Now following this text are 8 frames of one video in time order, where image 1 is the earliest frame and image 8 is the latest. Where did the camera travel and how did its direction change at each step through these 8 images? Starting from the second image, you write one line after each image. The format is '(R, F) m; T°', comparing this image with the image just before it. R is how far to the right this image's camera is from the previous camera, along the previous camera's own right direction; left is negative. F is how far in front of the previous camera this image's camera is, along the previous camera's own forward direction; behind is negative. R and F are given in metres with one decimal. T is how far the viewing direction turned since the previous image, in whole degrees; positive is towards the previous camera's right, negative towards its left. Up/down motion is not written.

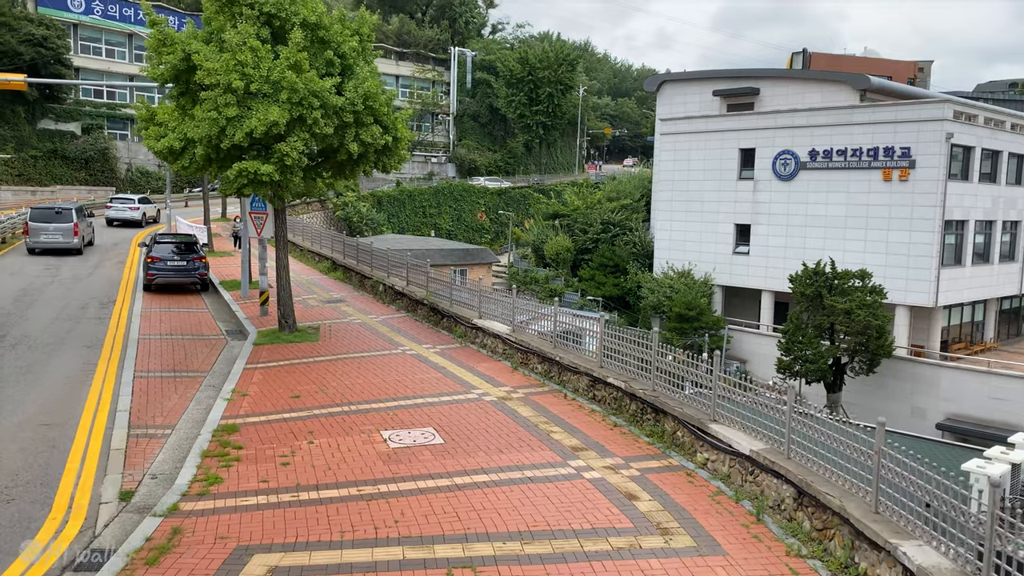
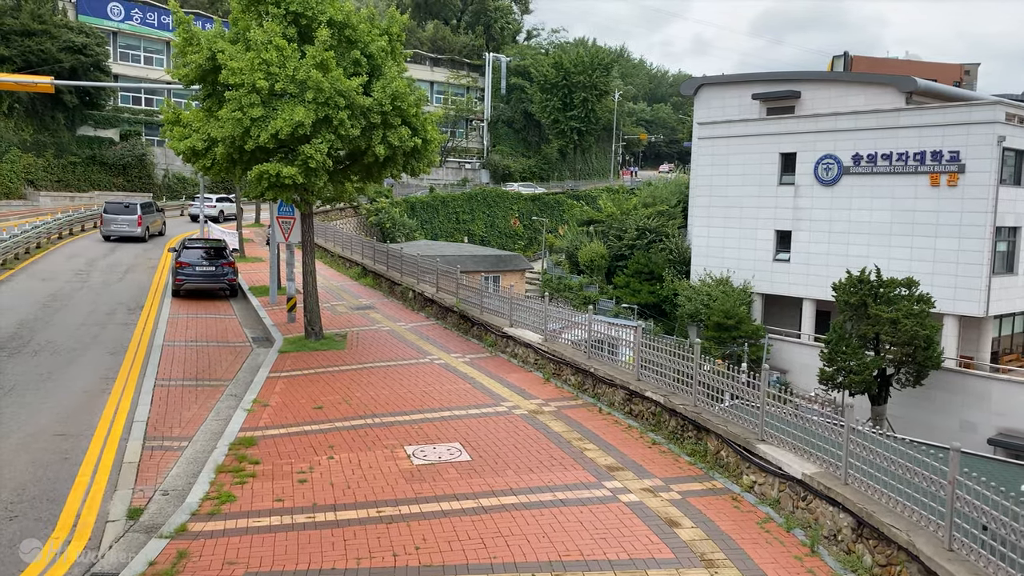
(0.0, +0.6) m; -2°
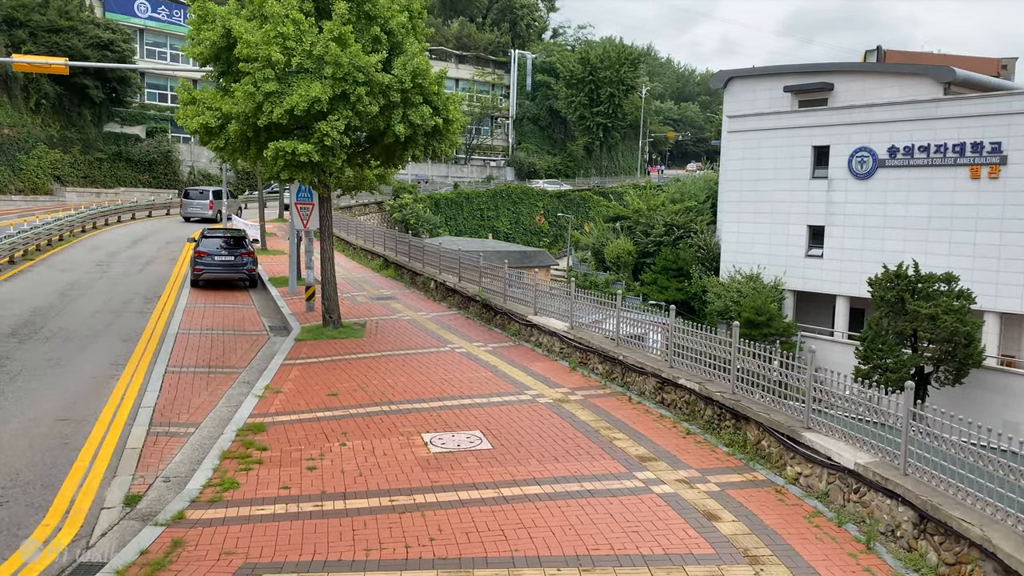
(0.0, +0.6) m; -2°
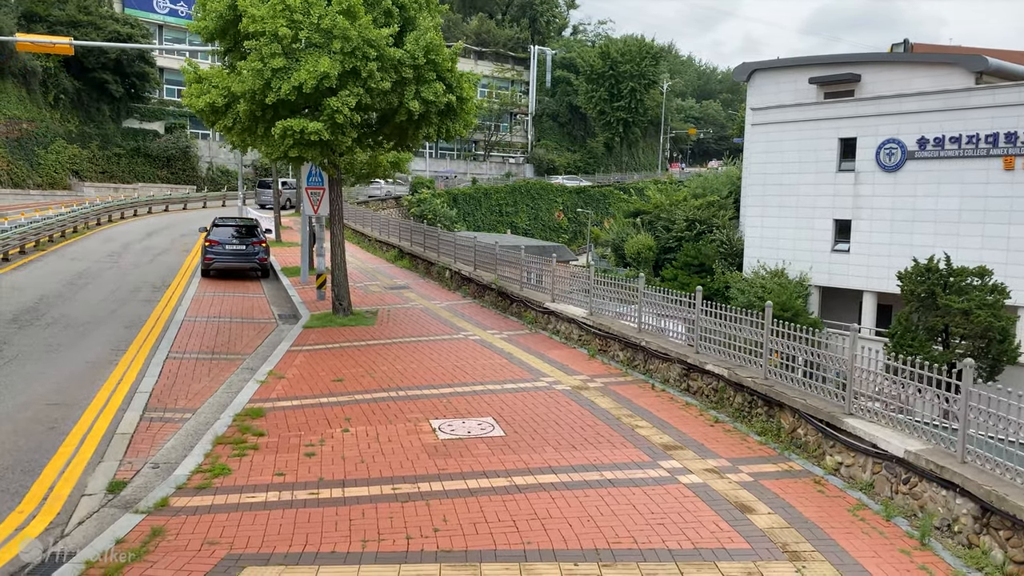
(0.0, +0.6) m; -1°
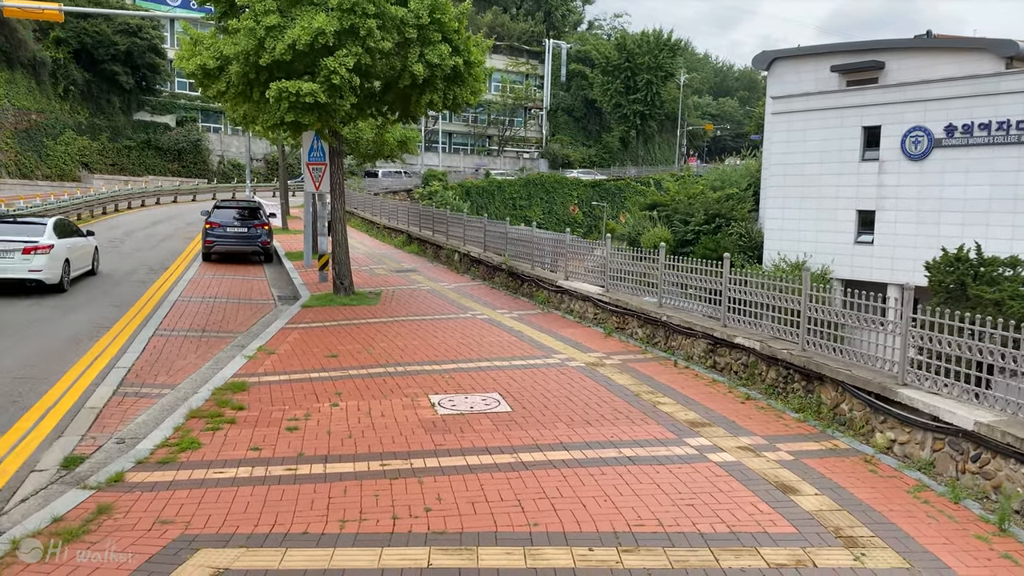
(+0.1, +0.9) m; -1°
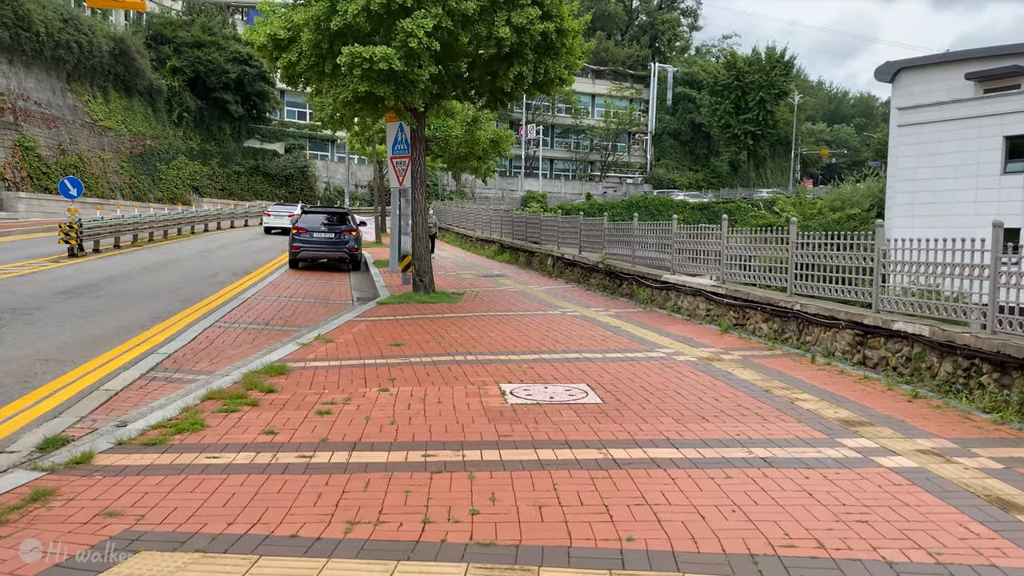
(+0.1, +1.5) m; -7°
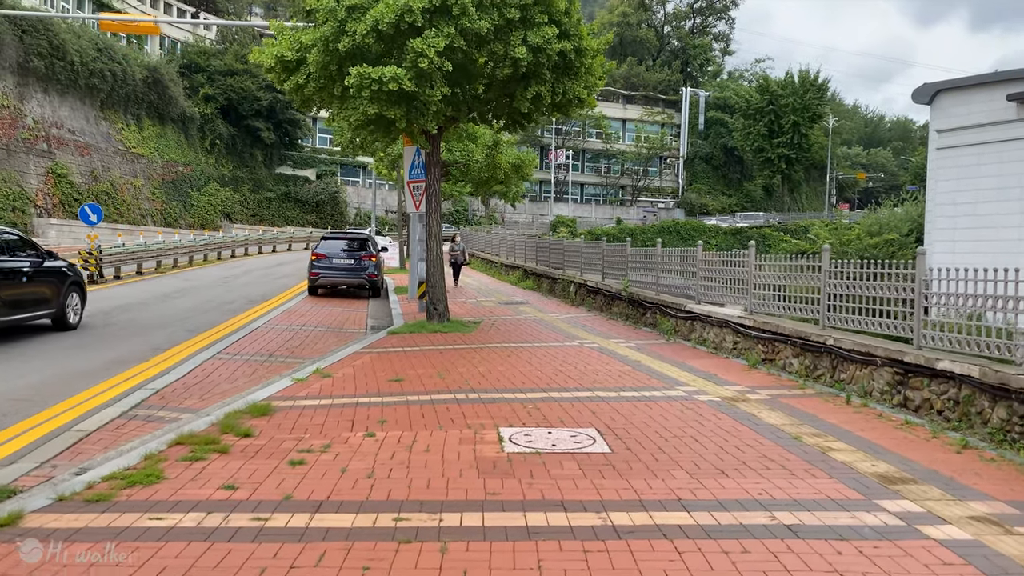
(+0.2, +0.6) m; -2°
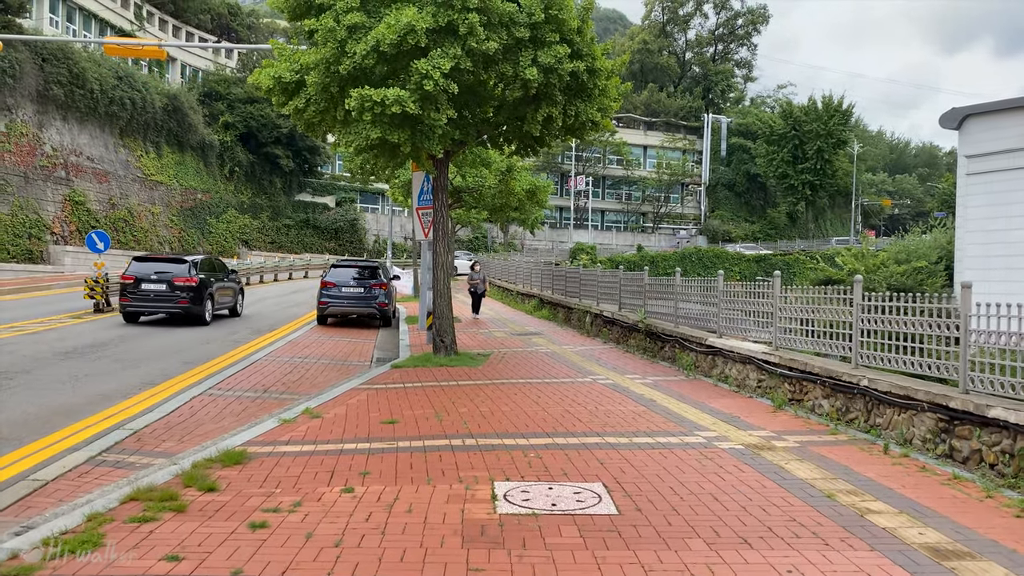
(+0.2, +0.6) m; -1°
